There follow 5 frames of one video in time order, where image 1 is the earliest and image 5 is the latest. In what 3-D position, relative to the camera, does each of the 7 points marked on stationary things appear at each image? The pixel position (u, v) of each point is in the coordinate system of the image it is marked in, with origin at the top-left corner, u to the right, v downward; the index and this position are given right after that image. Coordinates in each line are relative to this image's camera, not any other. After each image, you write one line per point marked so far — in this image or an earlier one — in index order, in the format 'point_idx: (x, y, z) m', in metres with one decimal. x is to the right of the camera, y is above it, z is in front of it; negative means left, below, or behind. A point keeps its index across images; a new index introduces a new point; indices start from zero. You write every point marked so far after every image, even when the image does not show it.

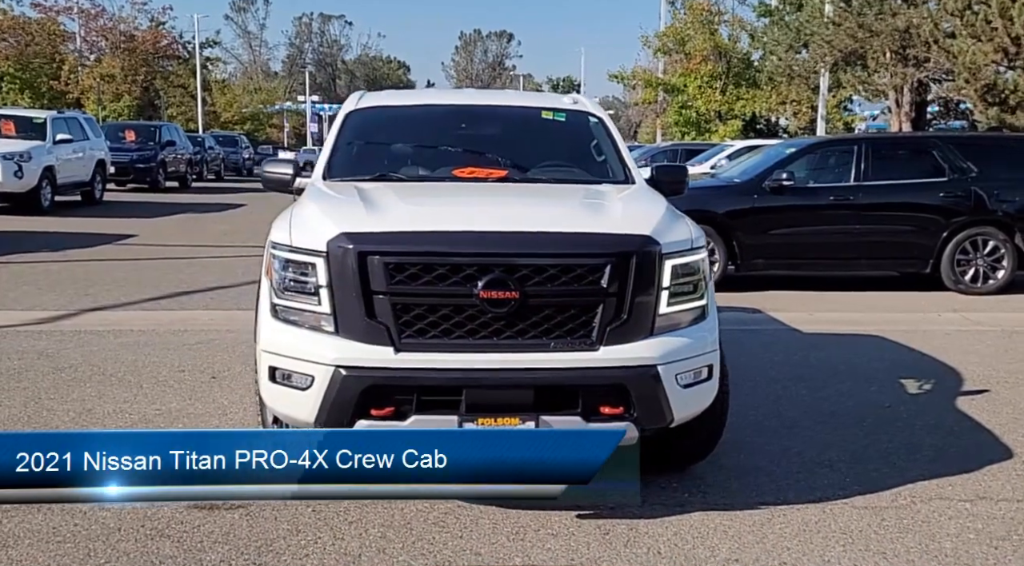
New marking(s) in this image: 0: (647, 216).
0: (+0.6, +0.3, +4.6) m
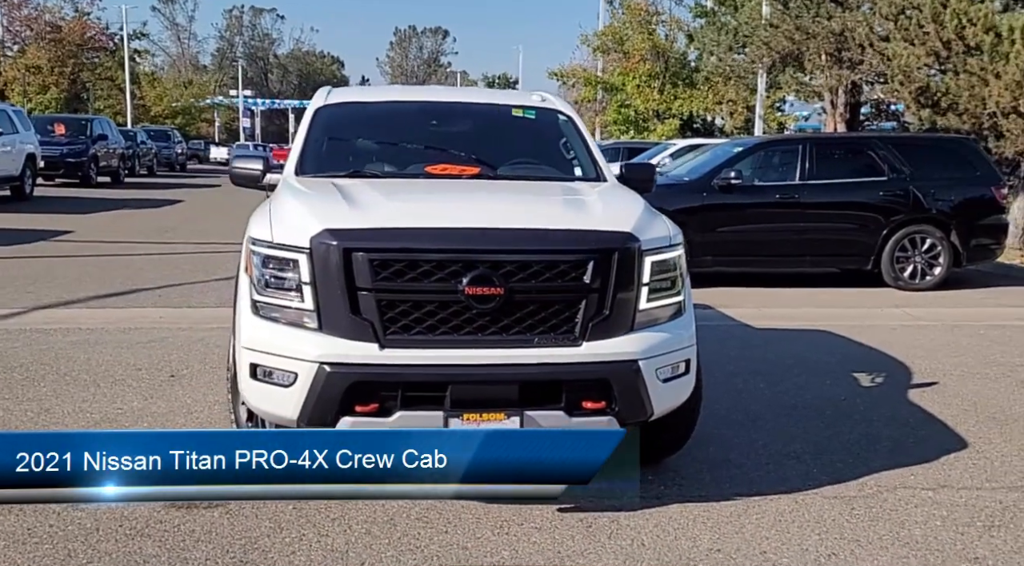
0: (+0.5, +0.3, +4.7) m
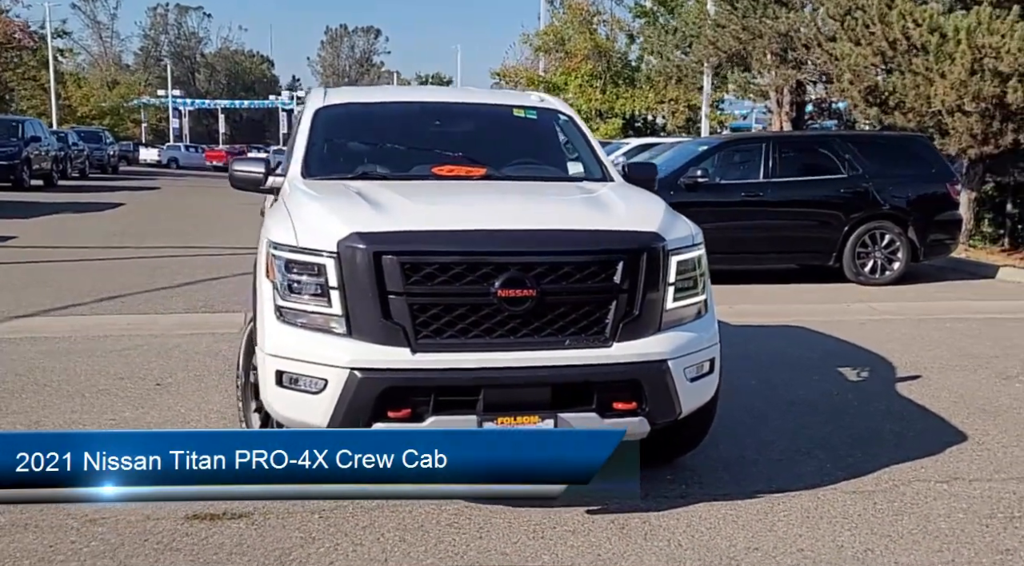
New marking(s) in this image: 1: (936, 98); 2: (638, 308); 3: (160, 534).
0: (+0.6, +0.3, +4.7) m
1: (+6.6, +2.9, +16.2) m
2: (+0.5, -0.1, +4.4) m
3: (-1.5, -1.0, +4.3) m
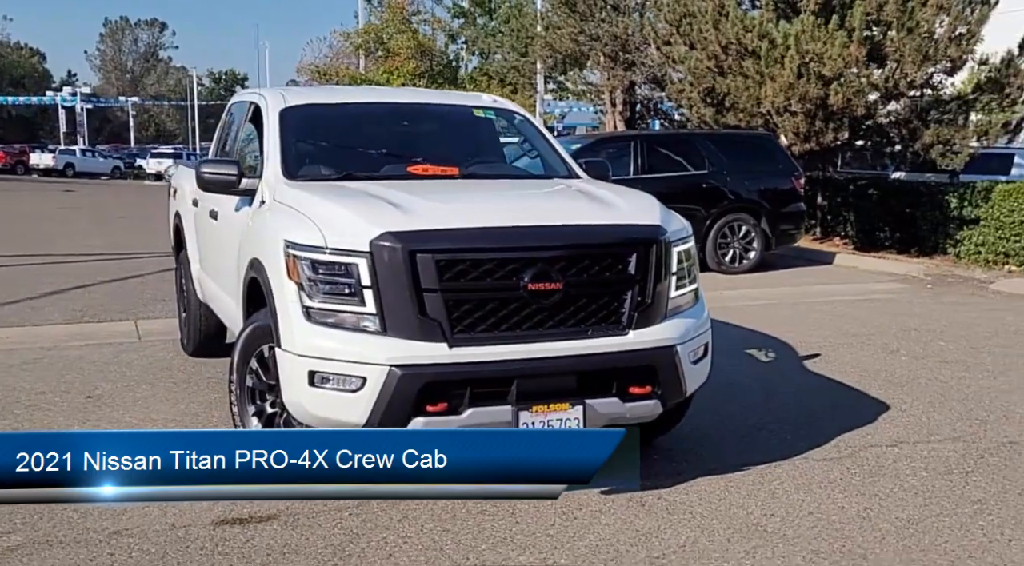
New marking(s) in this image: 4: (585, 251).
0: (+0.6, +0.4, +5.0) m
1: (+4.3, +3.1, +17.4) m
2: (+0.6, -0.1, +4.7) m
3: (-1.3, -1.1, +4.2) m
4: (+0.3, +0.1, +4.6) m
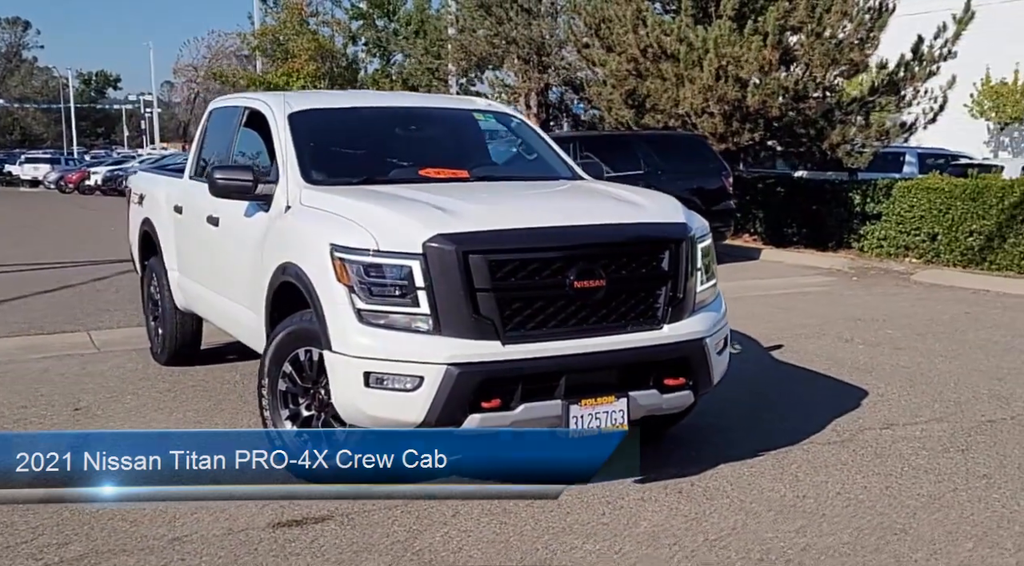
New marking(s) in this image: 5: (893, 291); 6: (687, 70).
0: (+0.8, +0.4, +5.2) m
1: (+3.0, +3.2, +17.9) m
2: (+0.8, 0.0, +4.9) m
3: (-1.0, -1.1, +4.2) m
4: (+0.5, +0.1, +4.7) m
5: (+4.5, -0.1, +12.2) m
6: (+3.0, +3.7, +17.8) m
